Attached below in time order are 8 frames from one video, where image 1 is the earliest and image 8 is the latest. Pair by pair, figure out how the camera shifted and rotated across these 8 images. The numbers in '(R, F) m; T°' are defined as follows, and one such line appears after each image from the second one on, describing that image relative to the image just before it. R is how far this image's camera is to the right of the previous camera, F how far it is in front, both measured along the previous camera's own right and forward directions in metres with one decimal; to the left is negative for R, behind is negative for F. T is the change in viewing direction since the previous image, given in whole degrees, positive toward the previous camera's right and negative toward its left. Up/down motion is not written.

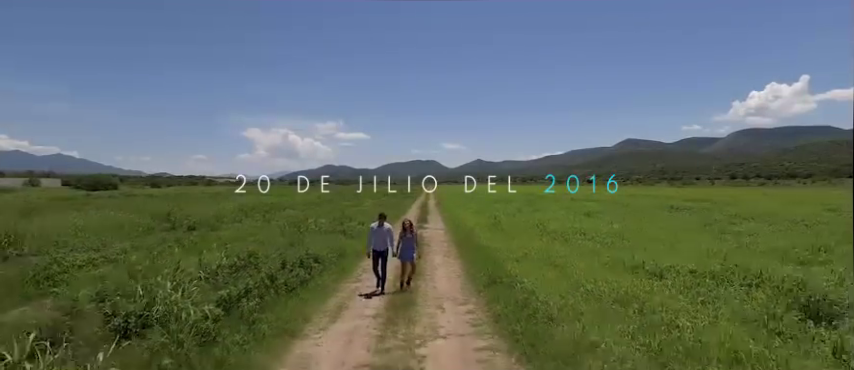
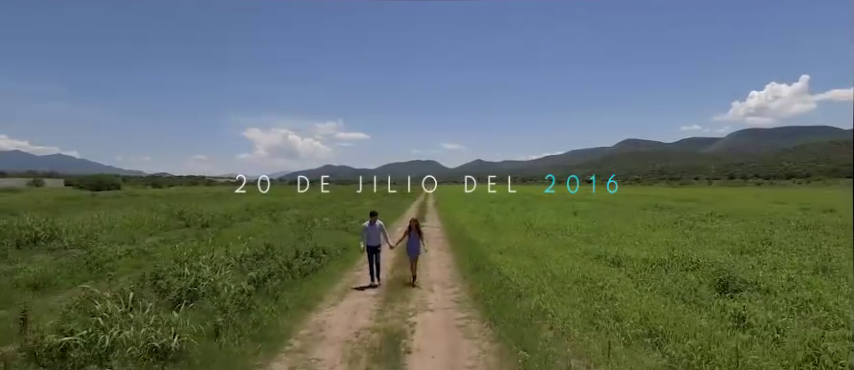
(+0.1, -0.7) m; 0°
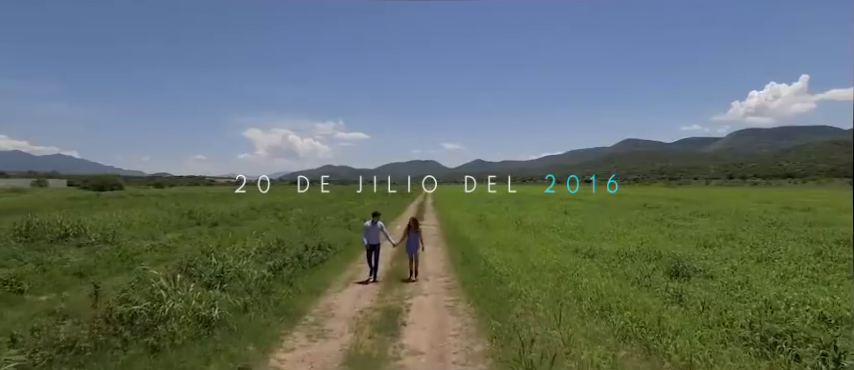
(+0.1, -0.6) m; 0°
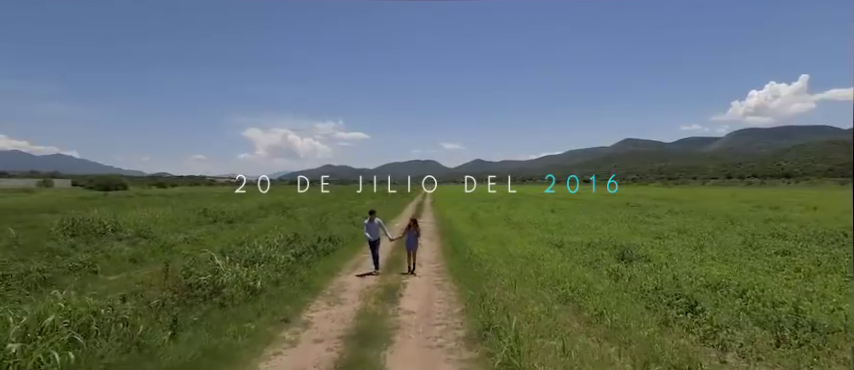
(+0.1, -1.0) m; 0°
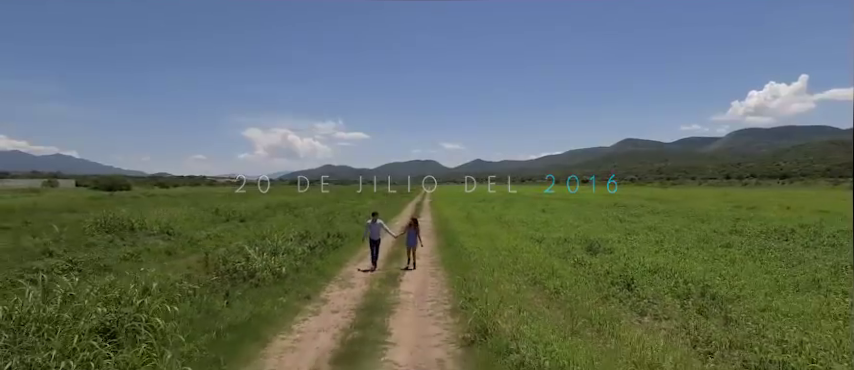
(+0.1, -0.8) m; 0°
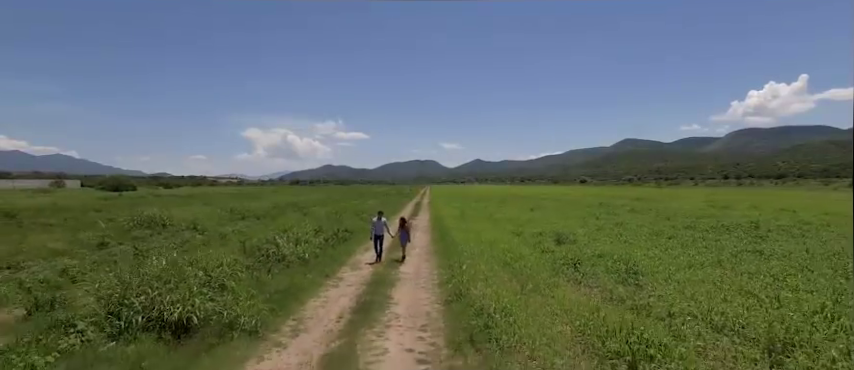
(+0.1, -1.2) m; 0°
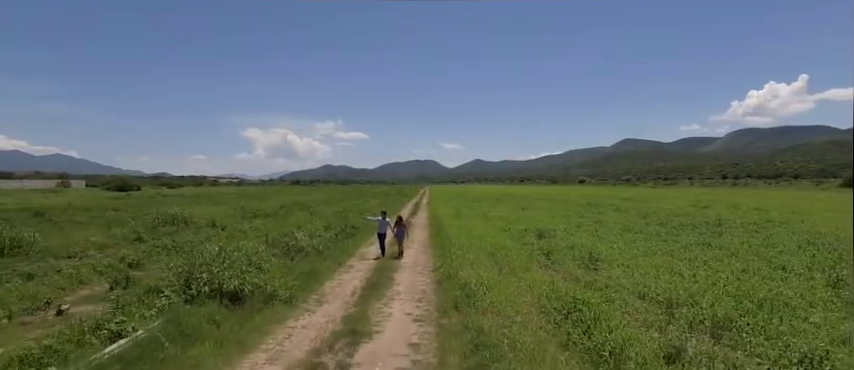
(0.0, -1.0) m; 0°
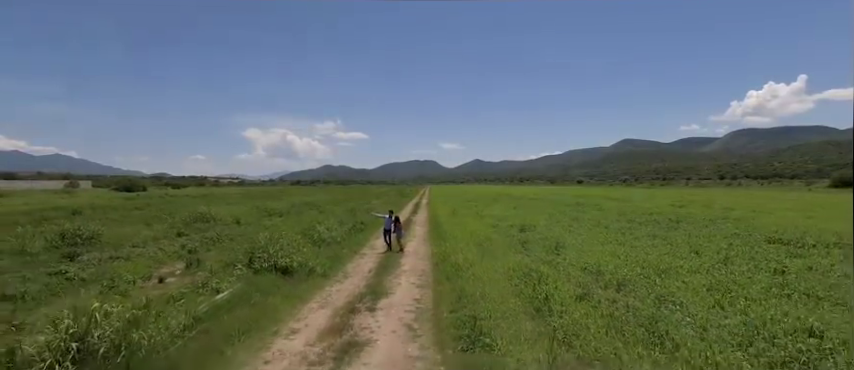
(0.0, -1.5) m; 0°
